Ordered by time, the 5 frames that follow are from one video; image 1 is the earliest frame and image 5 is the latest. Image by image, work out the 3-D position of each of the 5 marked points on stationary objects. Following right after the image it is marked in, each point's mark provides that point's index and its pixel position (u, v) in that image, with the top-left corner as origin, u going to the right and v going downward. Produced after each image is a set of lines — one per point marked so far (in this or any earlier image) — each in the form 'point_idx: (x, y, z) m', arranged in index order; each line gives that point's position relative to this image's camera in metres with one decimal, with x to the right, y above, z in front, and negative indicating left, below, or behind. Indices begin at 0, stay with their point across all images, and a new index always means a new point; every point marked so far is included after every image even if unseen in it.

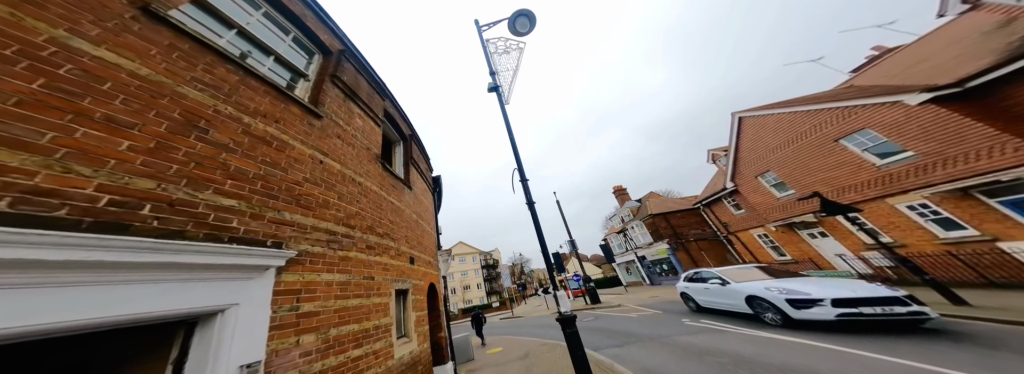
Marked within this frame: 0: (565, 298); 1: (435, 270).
0: (+1.0, -2.0, +3.9) m
1: (-2.4, -2.6, +6.6) m
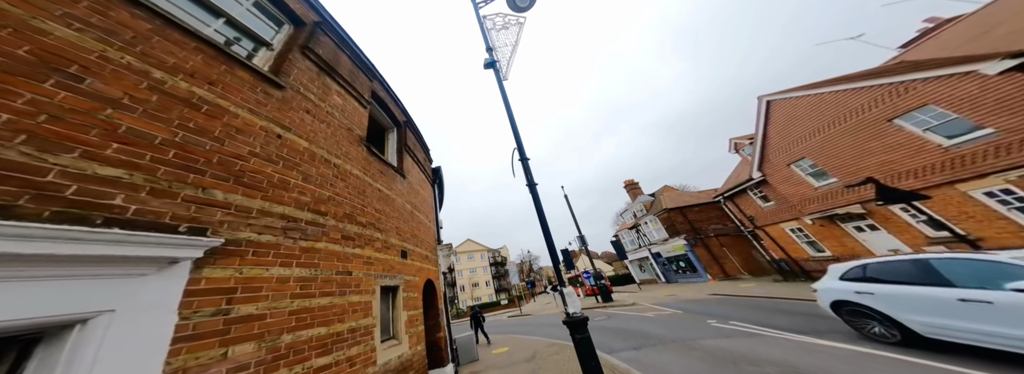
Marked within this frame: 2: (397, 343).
0: (+1.0, -1.7, +3.3) m
1: (-2.3, -2.3, +6.1) m
2: (-2.0, -2.8, +3.7) m
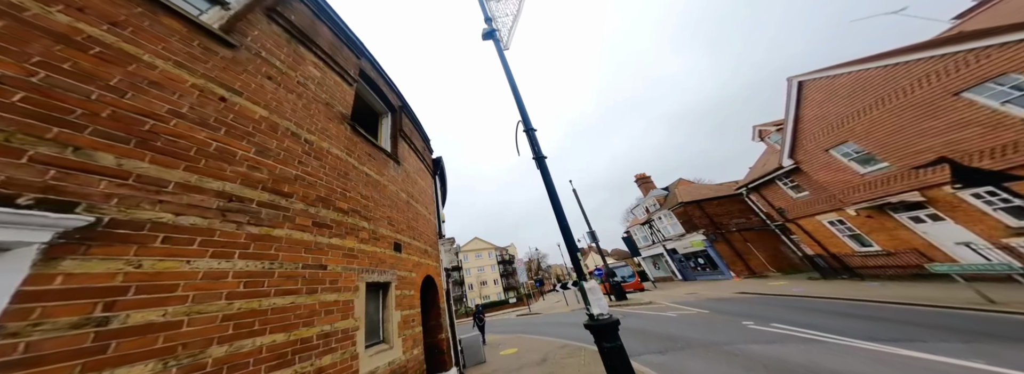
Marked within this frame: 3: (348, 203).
0: (+1.1, -1.4, +2.7) m
1: (-2.1, -2.0, +5.7) m
2: (-1.9, -2.5, +3.2) m
3: (-2.4, -0.2, +3.0) m
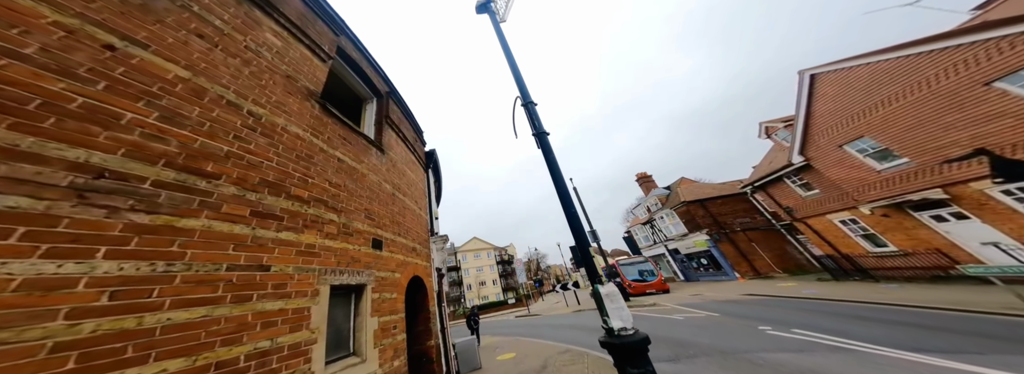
0: (+1.0, -1.2, +2.2) m
1: (-2.2, -1.8, +5.2) m
2: (-2.0, -2.3, +2.8) m
3: (-2.4, 0.0, +2.5) m
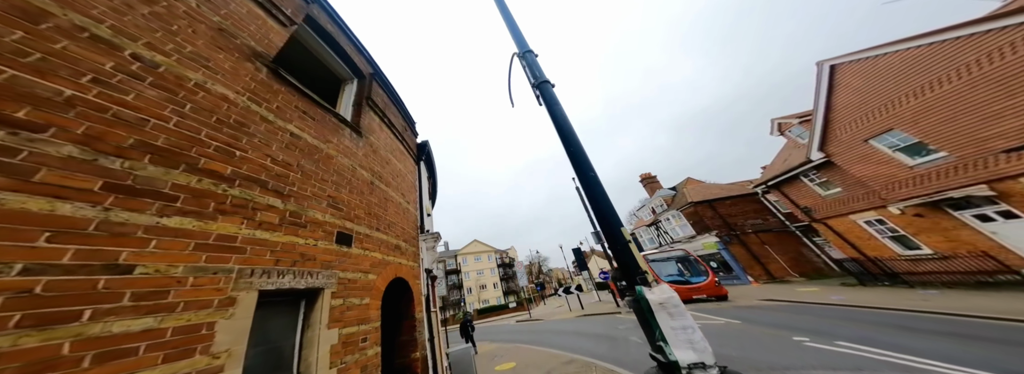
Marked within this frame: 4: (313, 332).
0: (+0.9, -1.0, +1.6) m
1: (-2.3, -1.6, +4.6) m
2: (-2.1, -2.1, +2.1) m
3: (-2.5, +0.2, +1.9) m
4: (-2.2, -1.6, +2.3) m
